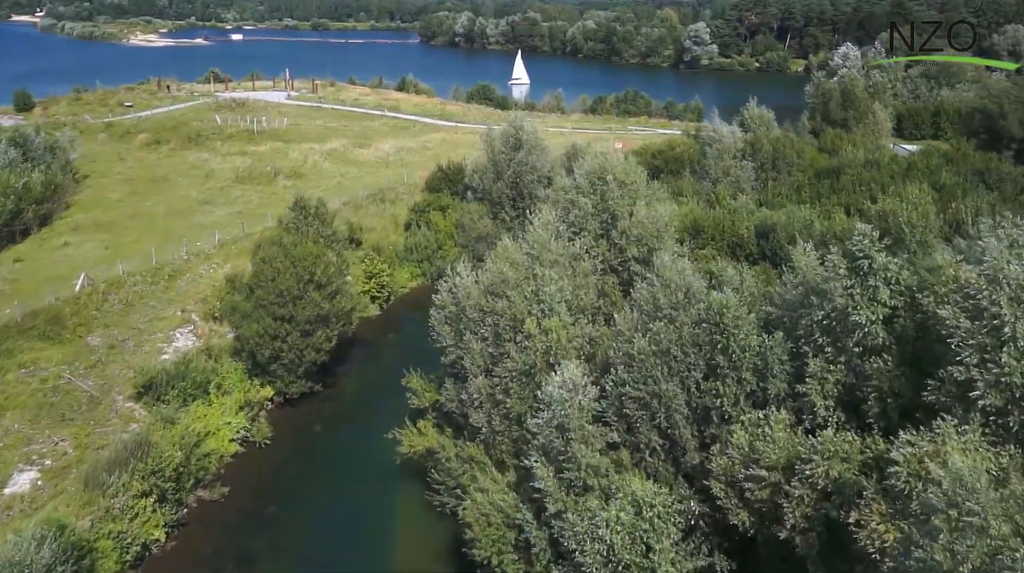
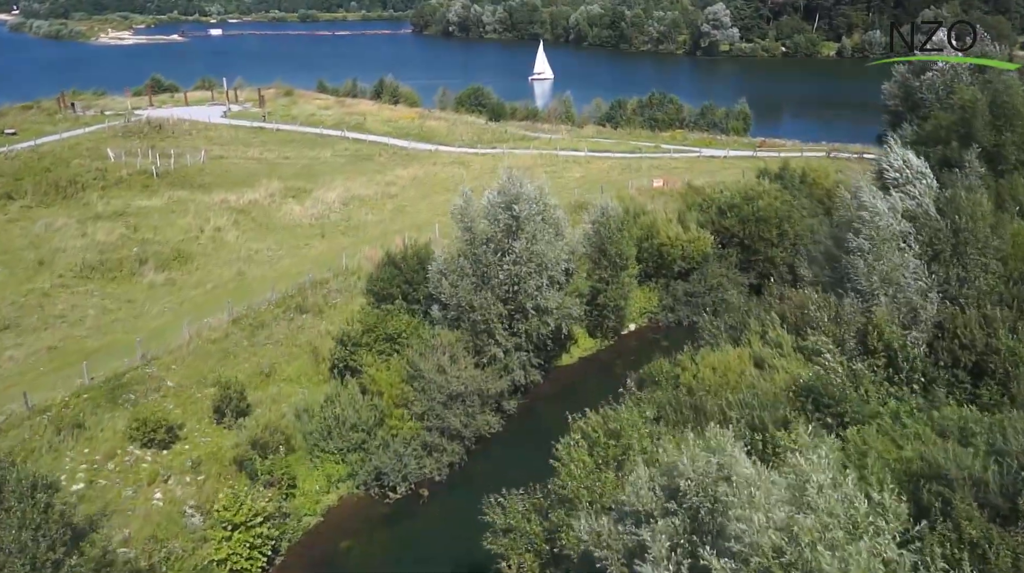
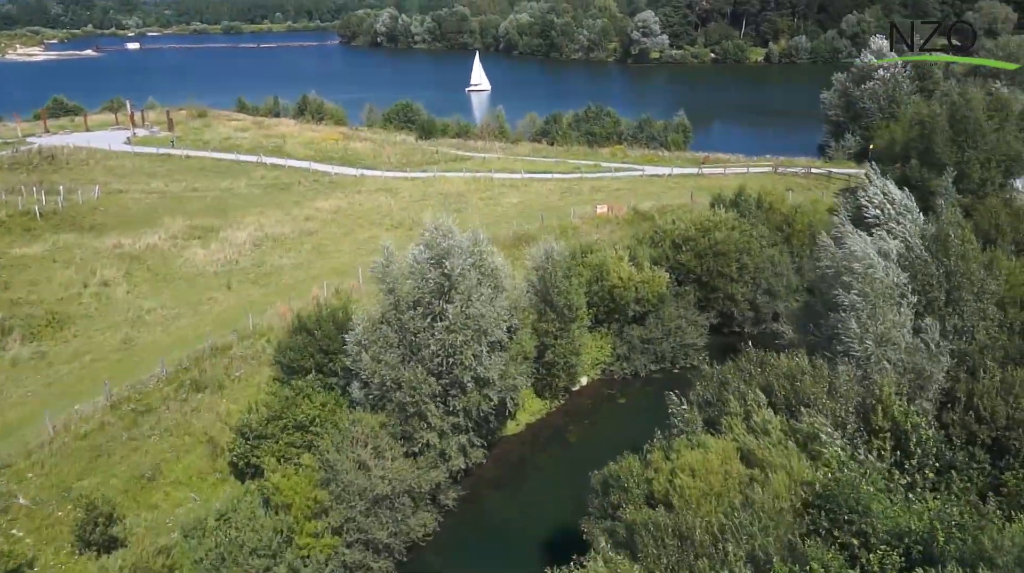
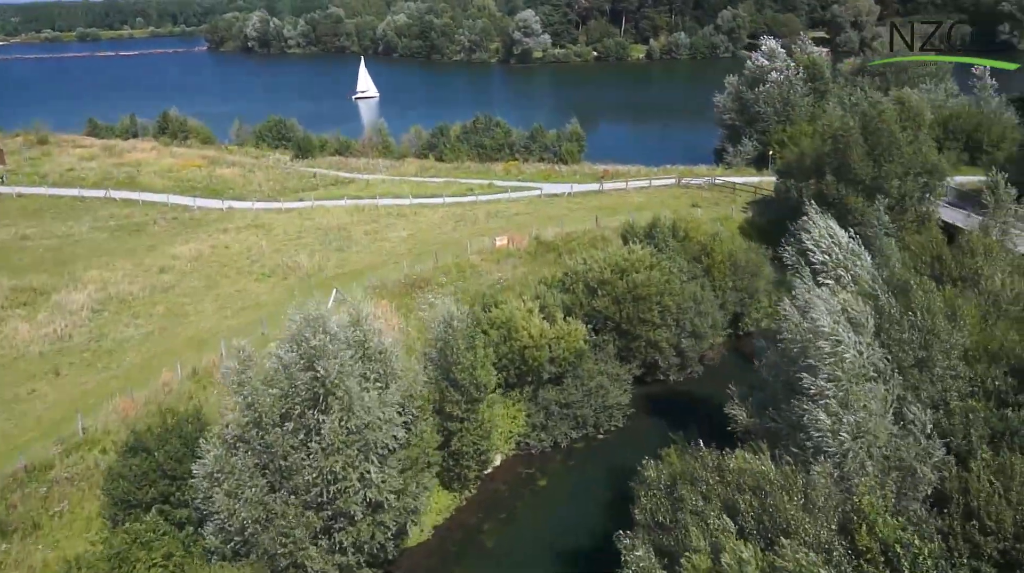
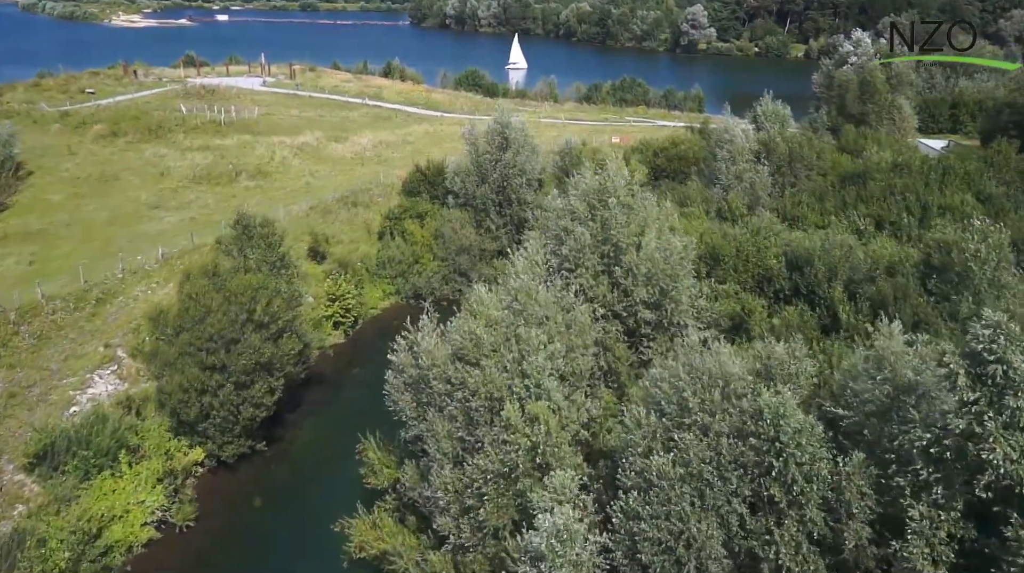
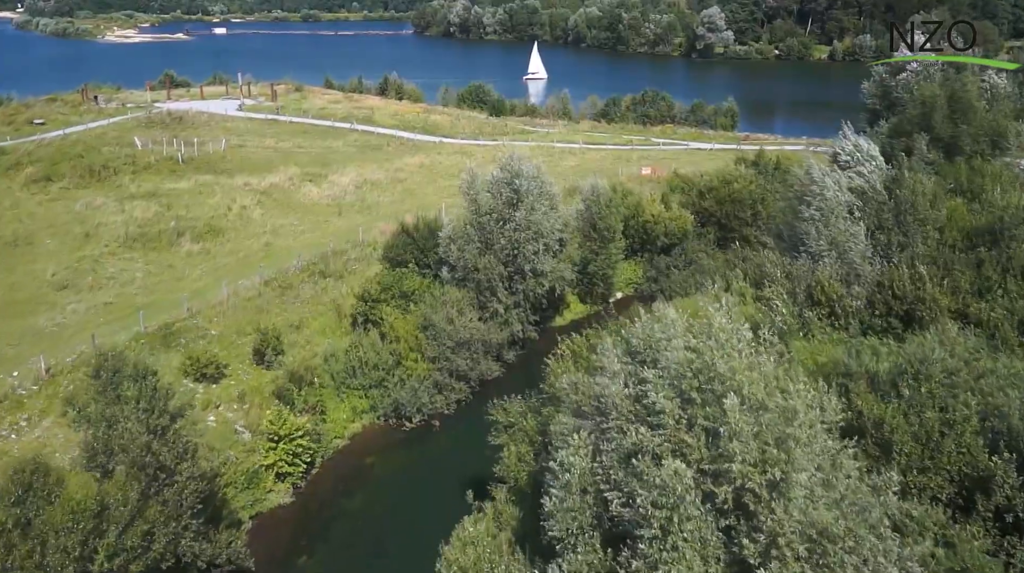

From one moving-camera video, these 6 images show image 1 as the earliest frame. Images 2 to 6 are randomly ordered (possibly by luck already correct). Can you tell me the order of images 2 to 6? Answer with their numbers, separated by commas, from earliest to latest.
5, 6, 2, 3, 4
